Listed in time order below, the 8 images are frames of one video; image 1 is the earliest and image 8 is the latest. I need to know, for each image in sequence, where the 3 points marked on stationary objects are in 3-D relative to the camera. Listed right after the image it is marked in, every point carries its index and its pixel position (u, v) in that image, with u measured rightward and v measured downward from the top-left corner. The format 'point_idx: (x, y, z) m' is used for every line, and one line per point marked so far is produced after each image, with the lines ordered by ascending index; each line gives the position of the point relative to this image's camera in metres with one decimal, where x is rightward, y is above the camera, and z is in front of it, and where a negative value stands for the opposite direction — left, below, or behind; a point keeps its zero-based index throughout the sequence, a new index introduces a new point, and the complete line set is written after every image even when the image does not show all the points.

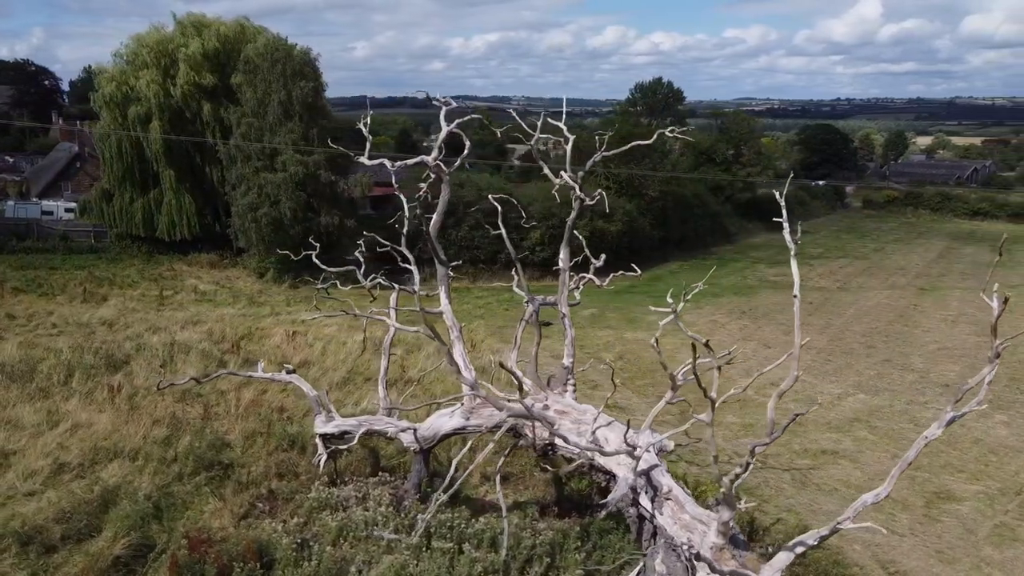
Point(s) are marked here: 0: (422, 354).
0: (-1.8, -1.1, +12.5) m
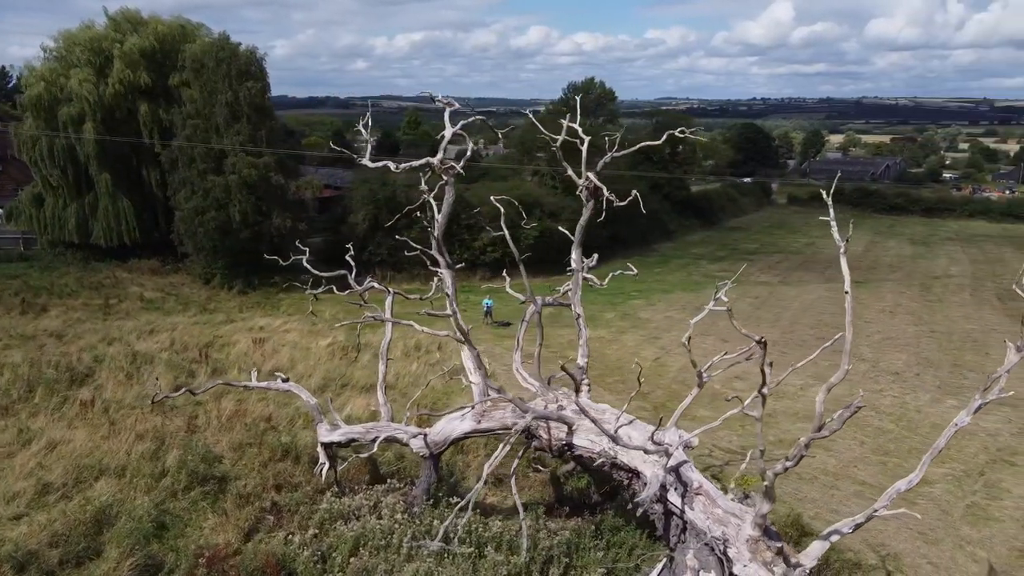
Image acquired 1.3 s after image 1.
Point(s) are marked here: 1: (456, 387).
0: (-2.2, -1.2, +12.3) m
1: (-0.9, -1.4, +10.2) m
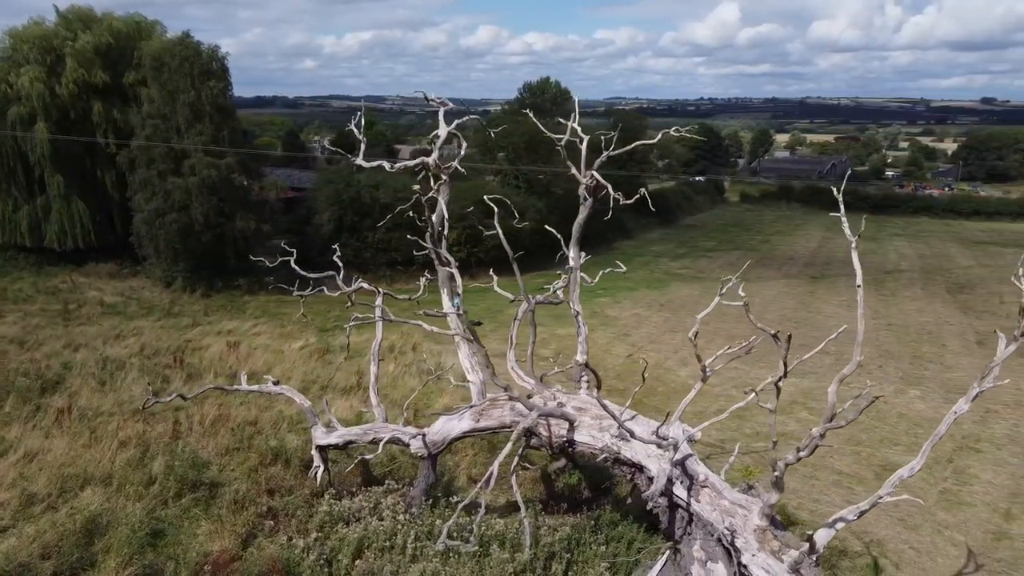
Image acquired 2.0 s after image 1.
0: (-2.6, -1.2, +12.2) m
1: (-1.1, -1.4, +10.1) m
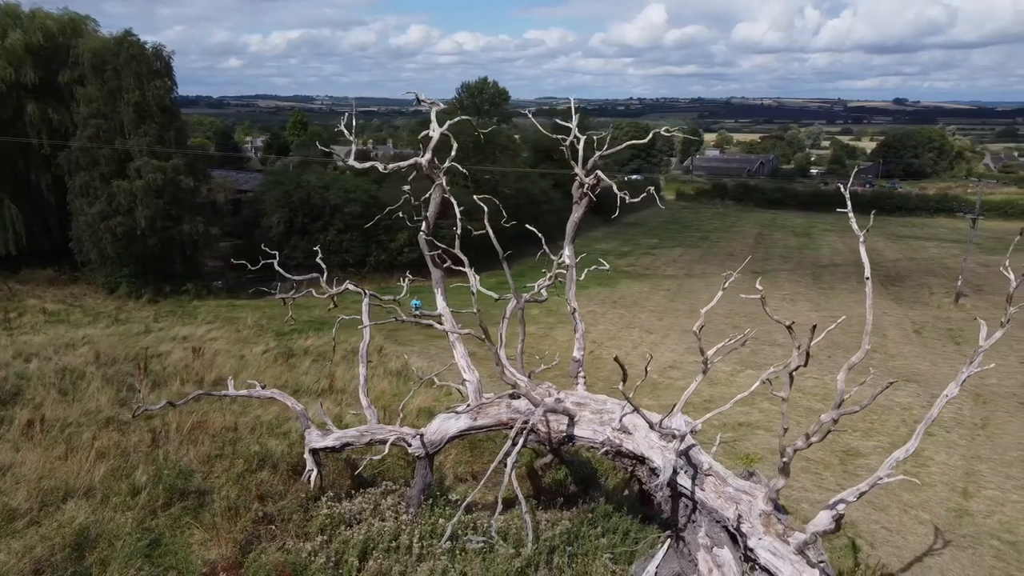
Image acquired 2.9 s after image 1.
0: (-3.1, -1.2, +12.0) m
1: (-1.5, -1.4, +10.1) m
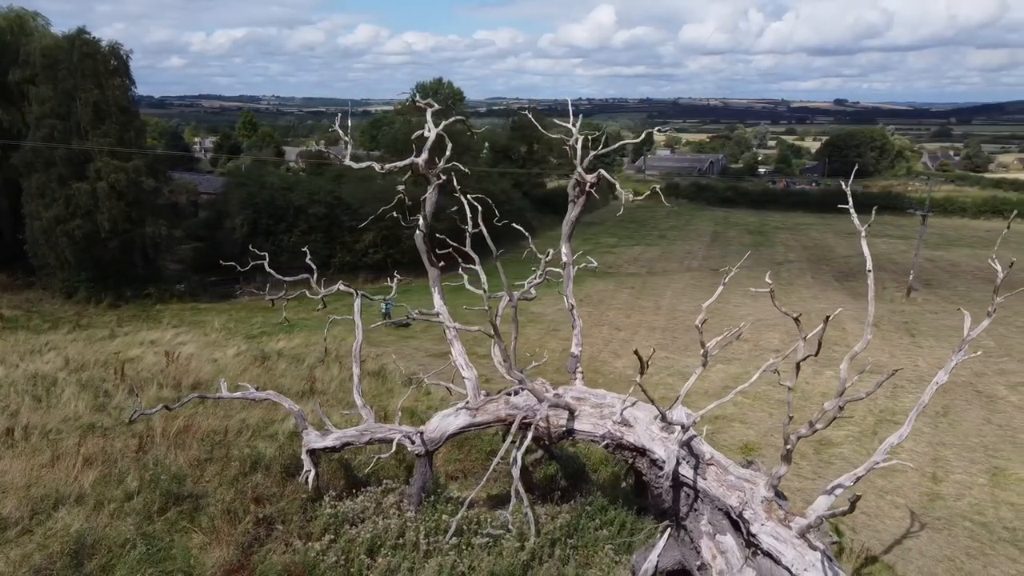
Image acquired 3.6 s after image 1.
0: (-3.5, -1.3, +11.9) m
1: (-1.8, -1.4, +10.1) m
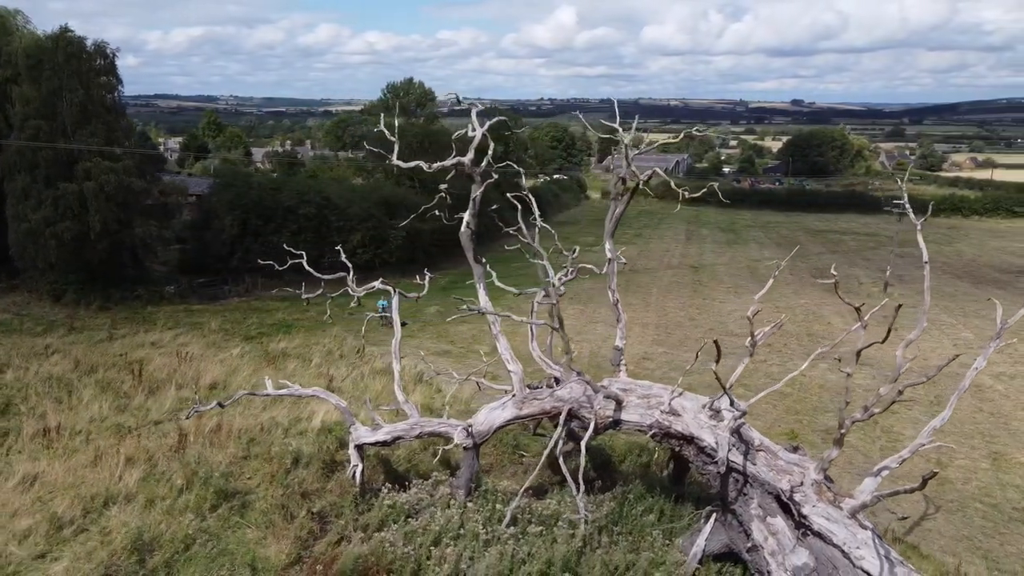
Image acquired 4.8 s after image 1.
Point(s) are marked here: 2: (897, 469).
0: (-3.4, -1.3, +12.0) m
1: (-1.6, -1.4, +10.2) m
2: (+4.3, -2.0, +8.0) m
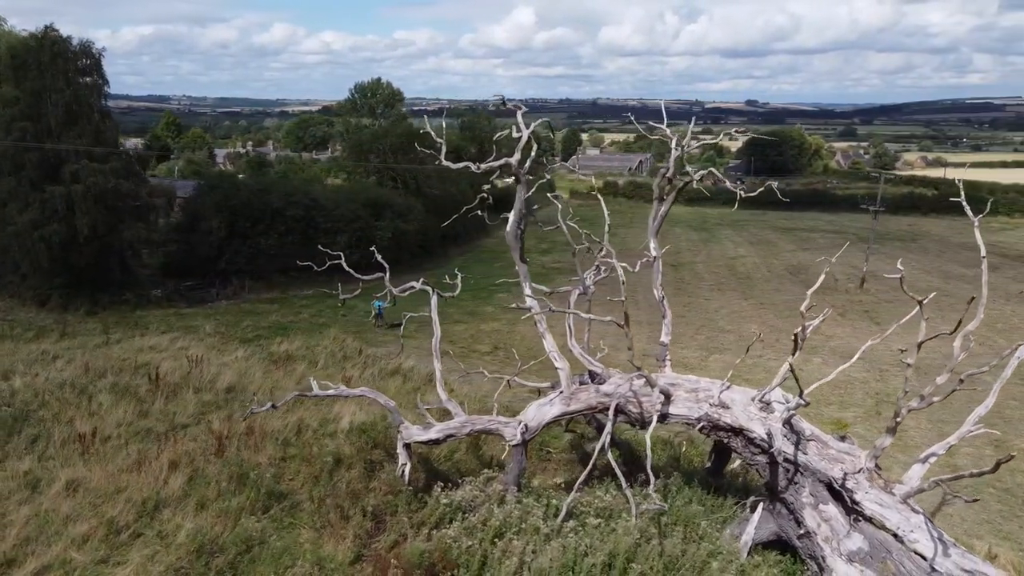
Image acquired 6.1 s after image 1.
0: (-3.2, -1.3, +12.0) m
1: (-1.4, -1.4, +10.2) m
2: (+4.5, -1.9, +8.3) m
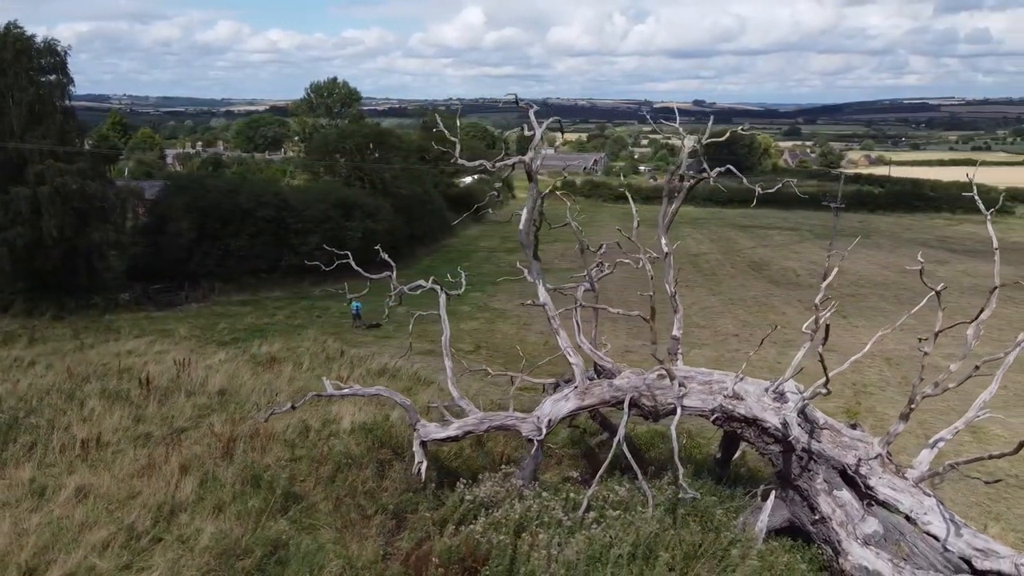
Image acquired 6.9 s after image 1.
0: (-3.4, -1.3, +11.9) m
1: (-1.5, -1.4, +10.2) m
2: (+4.5, -1.9, +8.6) m
